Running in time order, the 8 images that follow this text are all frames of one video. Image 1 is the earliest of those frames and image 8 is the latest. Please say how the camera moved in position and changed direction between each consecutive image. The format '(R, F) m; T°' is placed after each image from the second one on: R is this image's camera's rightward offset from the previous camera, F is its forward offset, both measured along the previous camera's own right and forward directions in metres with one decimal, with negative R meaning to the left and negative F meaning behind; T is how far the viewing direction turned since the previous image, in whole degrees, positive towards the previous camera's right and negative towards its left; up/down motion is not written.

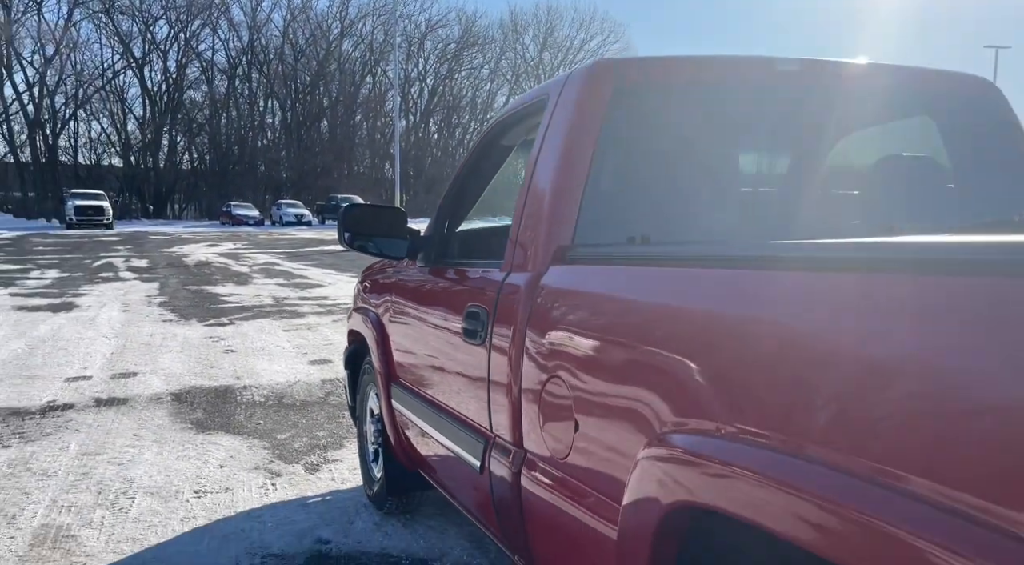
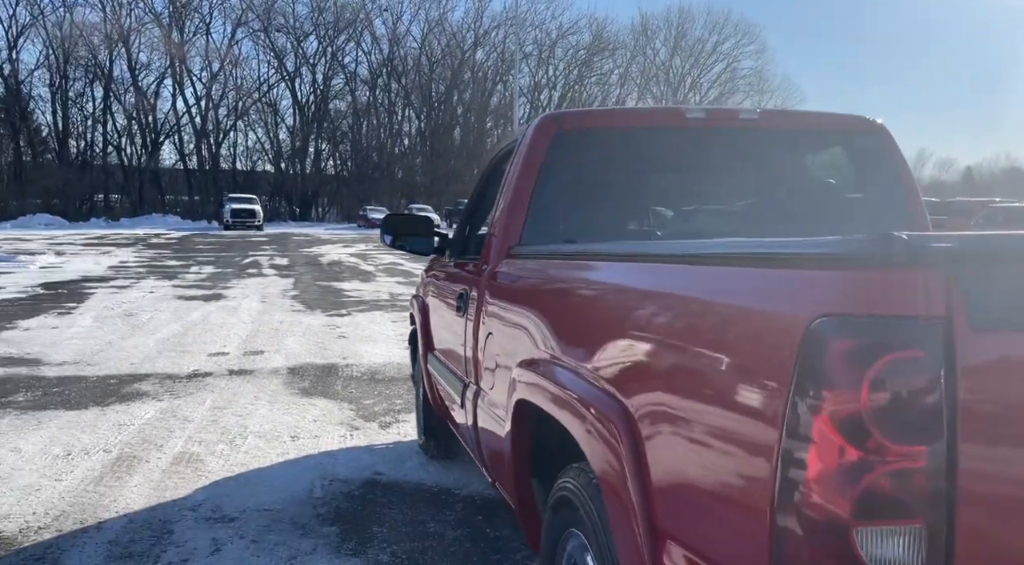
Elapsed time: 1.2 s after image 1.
(+0.7, -0.9) m; -10°
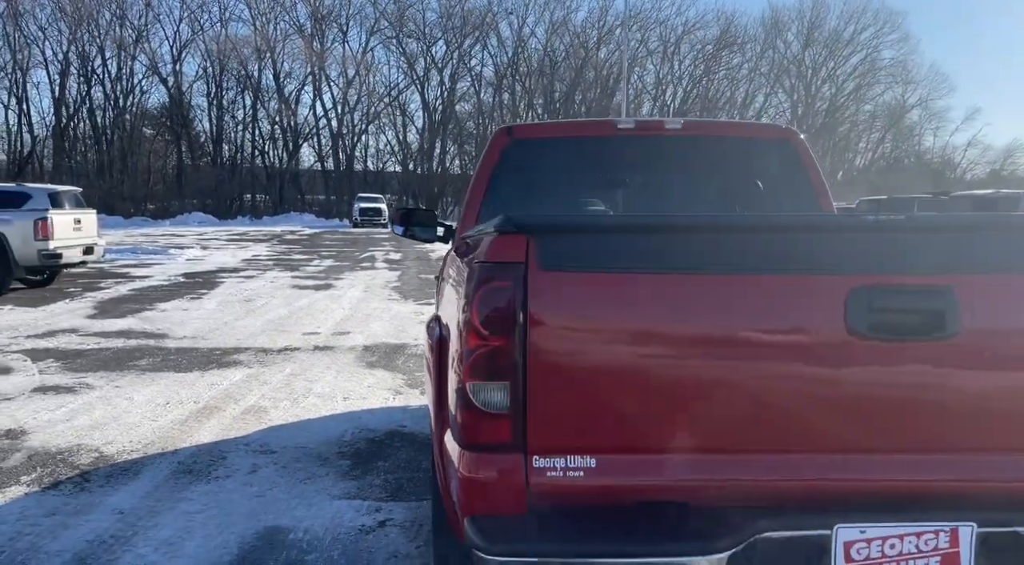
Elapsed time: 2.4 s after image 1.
(+0.9, -0.7) m; -9°
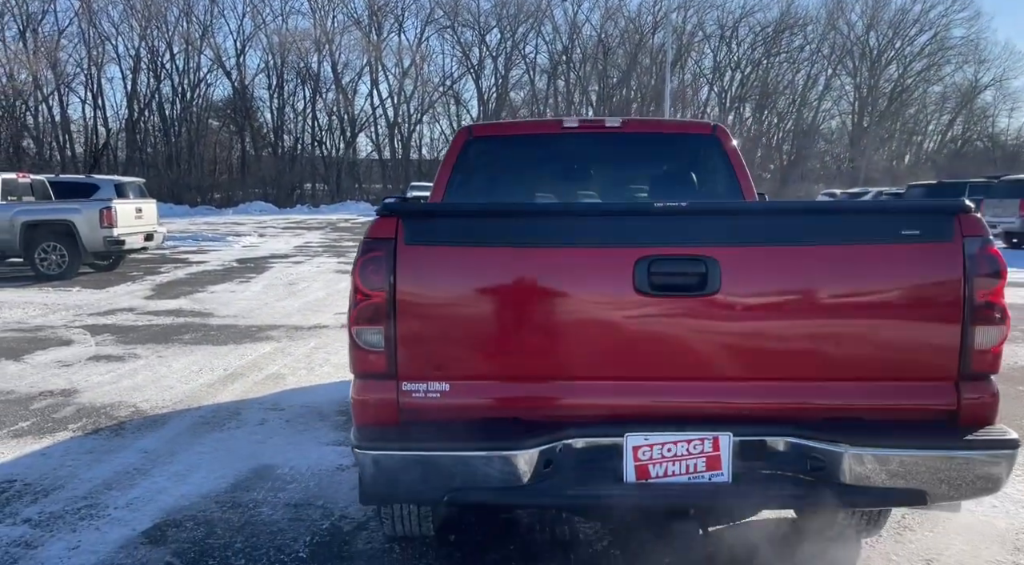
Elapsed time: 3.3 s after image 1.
(+0.6, -0.6) m; -4°
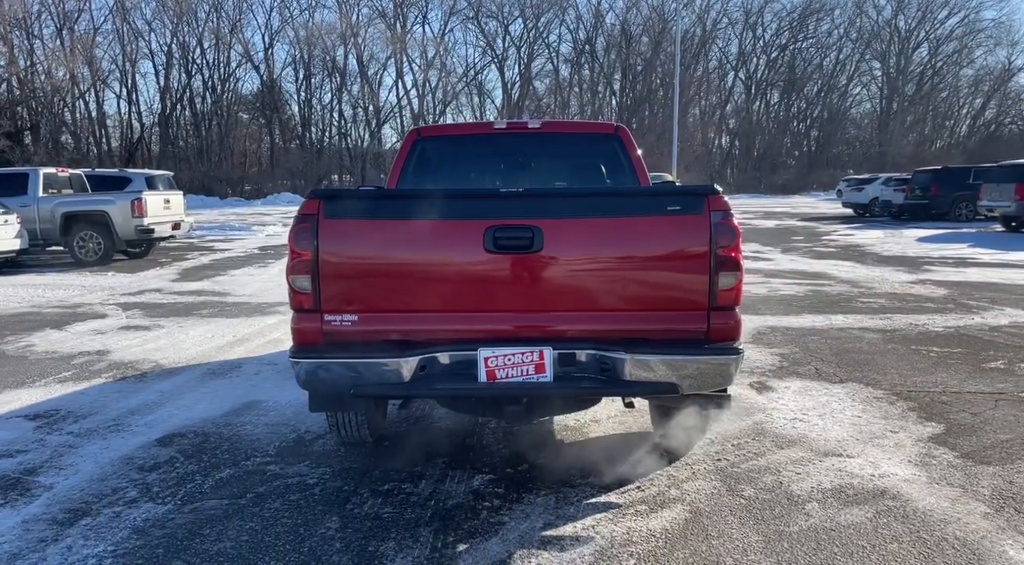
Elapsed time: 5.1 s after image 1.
(+0.7, -1.1) m; -2°
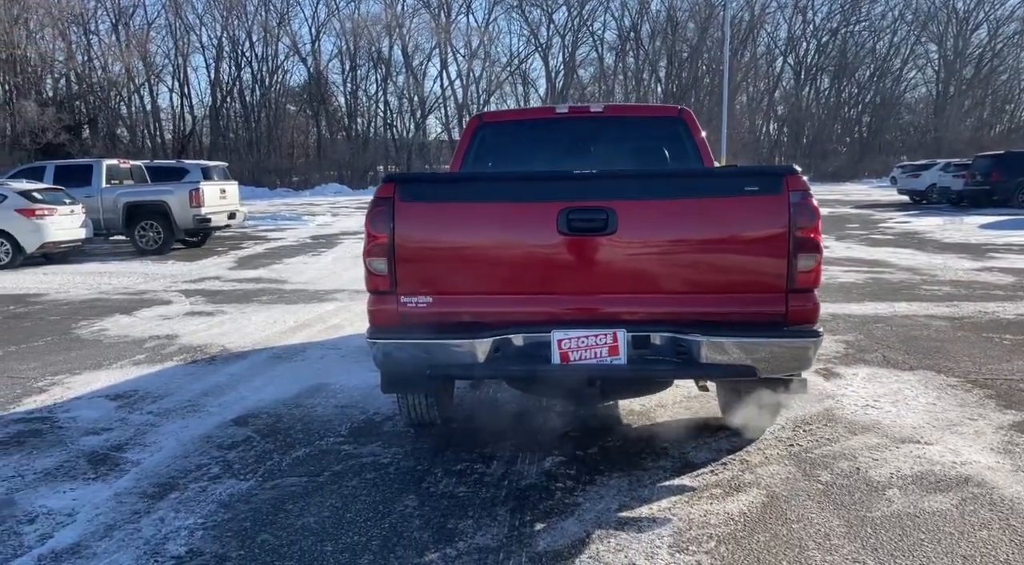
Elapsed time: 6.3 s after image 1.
(-0.2, 0.0) m; -3°
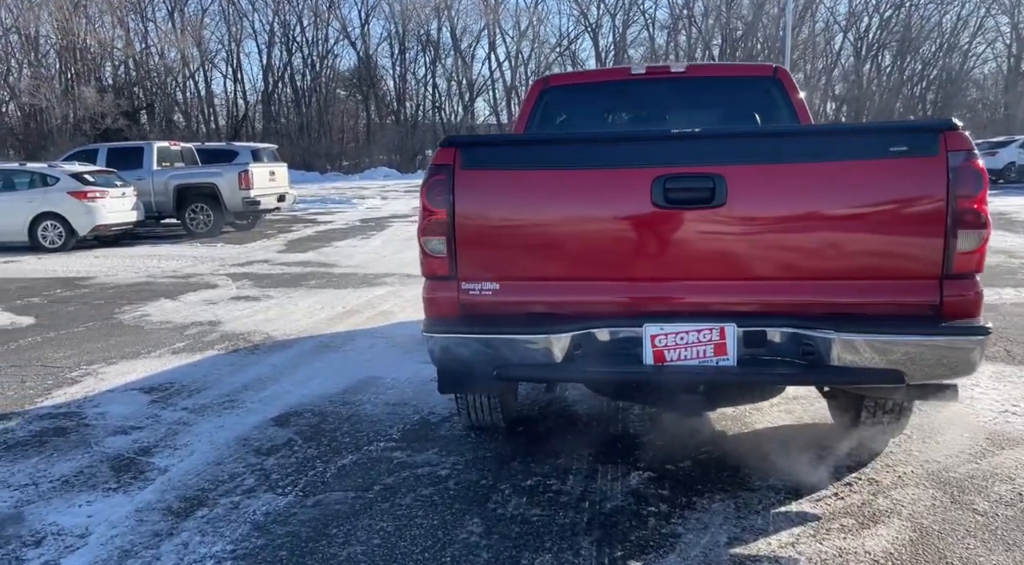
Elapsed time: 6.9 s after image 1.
(-0.1, +0.6) m; -4°
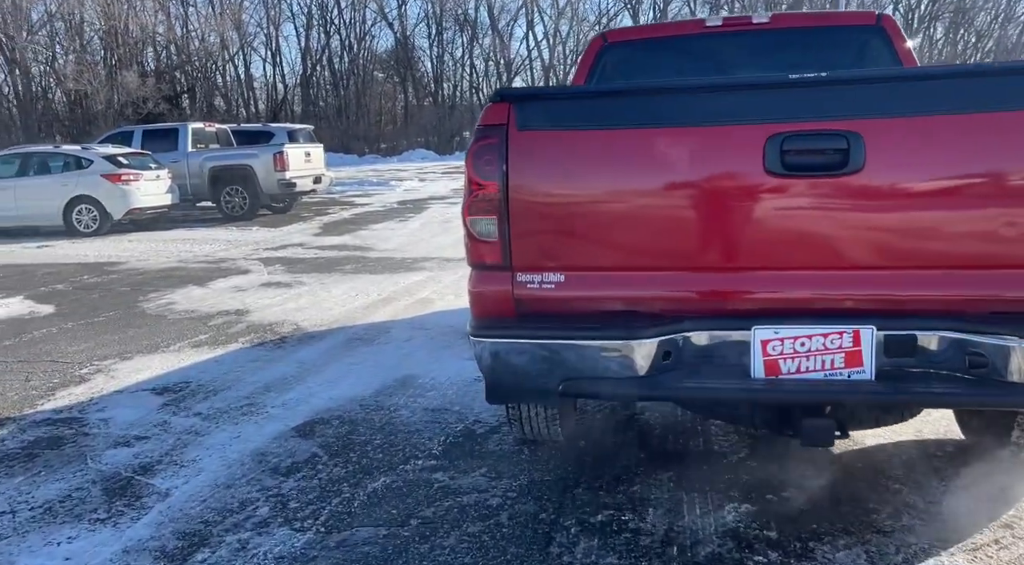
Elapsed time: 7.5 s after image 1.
(-0.1, +0.6) m; -3°
